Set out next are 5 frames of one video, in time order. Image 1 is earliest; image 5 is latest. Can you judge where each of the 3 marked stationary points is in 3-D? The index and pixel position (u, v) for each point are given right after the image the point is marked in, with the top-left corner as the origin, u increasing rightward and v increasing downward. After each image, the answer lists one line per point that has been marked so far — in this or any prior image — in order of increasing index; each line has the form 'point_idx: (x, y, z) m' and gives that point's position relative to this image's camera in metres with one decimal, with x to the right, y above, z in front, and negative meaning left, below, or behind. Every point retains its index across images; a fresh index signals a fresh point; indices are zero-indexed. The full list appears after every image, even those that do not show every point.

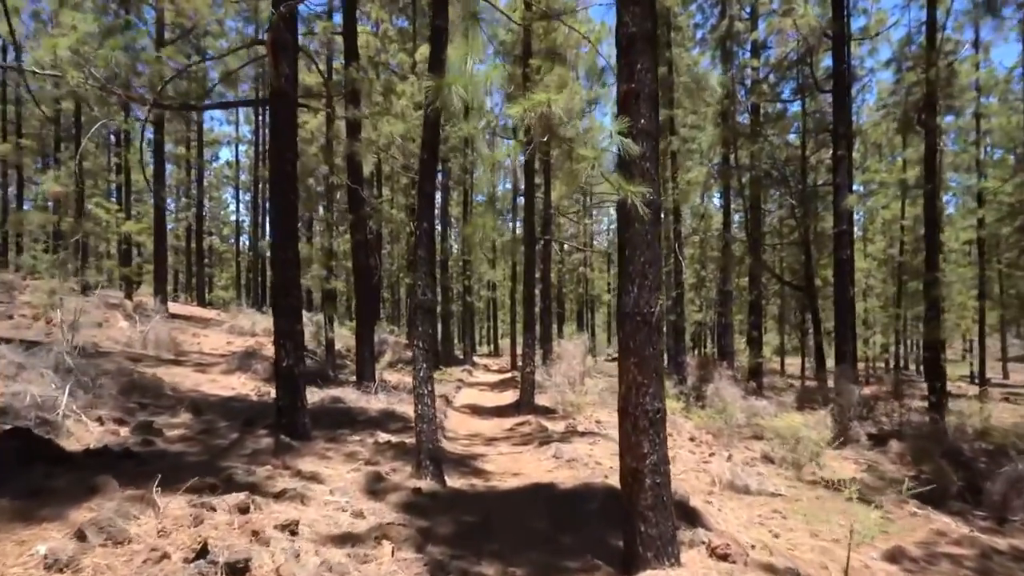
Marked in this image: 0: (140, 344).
0: (-6.2, -0.9, +11.5) m
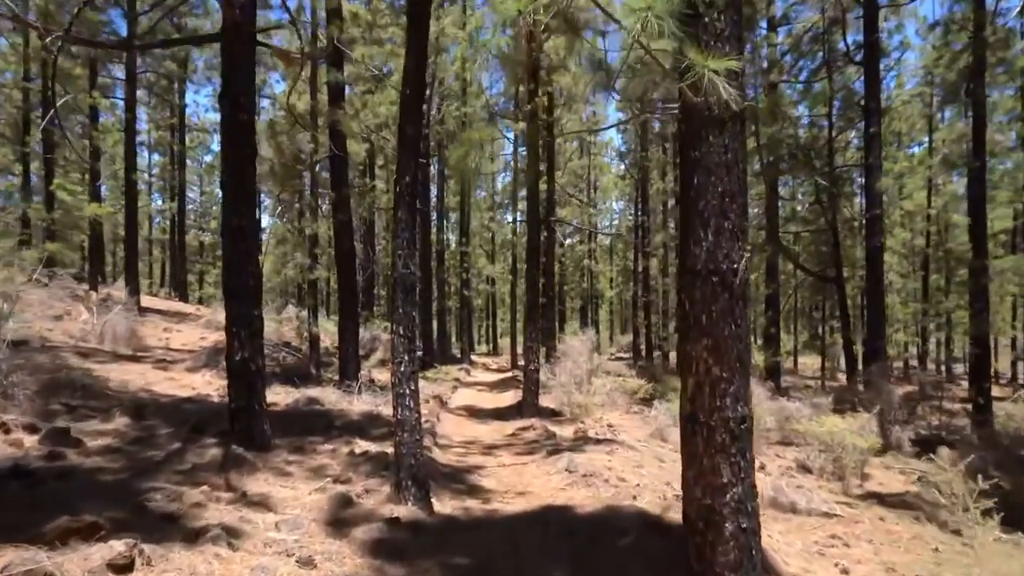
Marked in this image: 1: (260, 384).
0: (-6.2, -0.7, +10.3) m
1: (-2.1, -0.8, +5.7) m
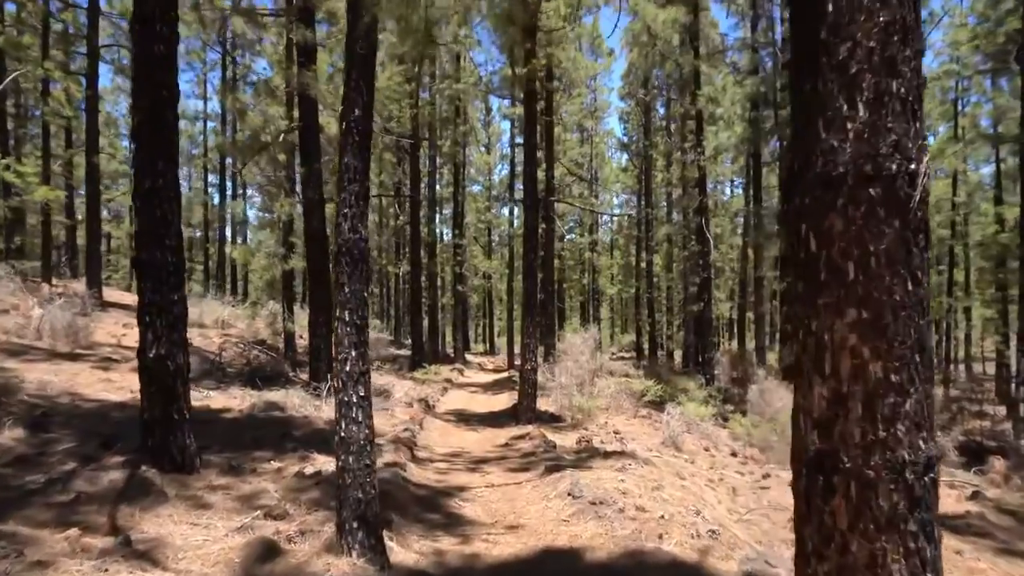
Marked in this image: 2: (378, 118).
0: (-6.2, -0.6, +9.1) m
1: (-2.1, -0.6, +4.5) m
2: (-2.8, +3.6, +14.7) m
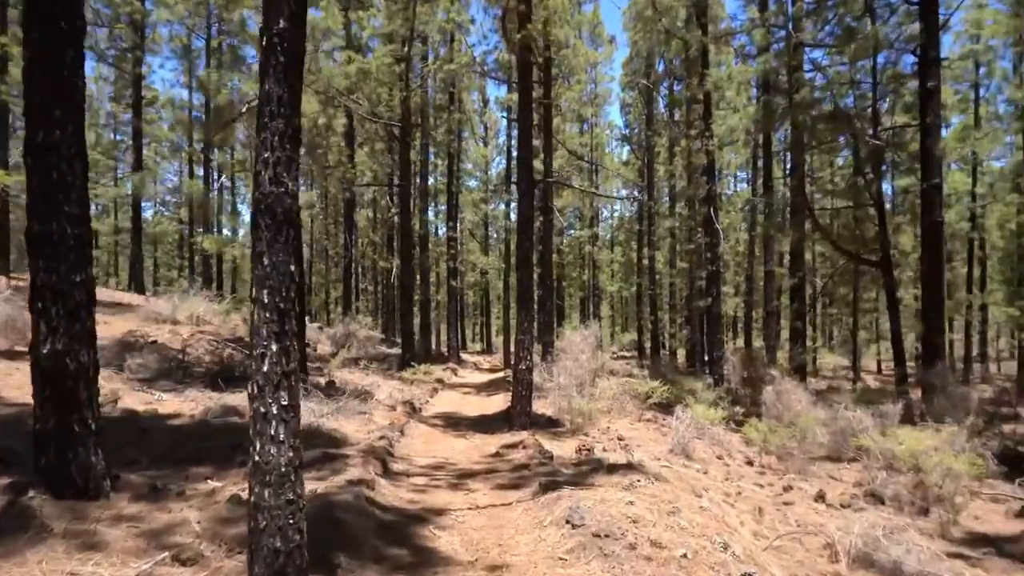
0: (-6.3, -0.5, +8.2) m
1: (-2.2, -0.5, +3.6) m
2: (-2.9, +3.7, +13.8) m
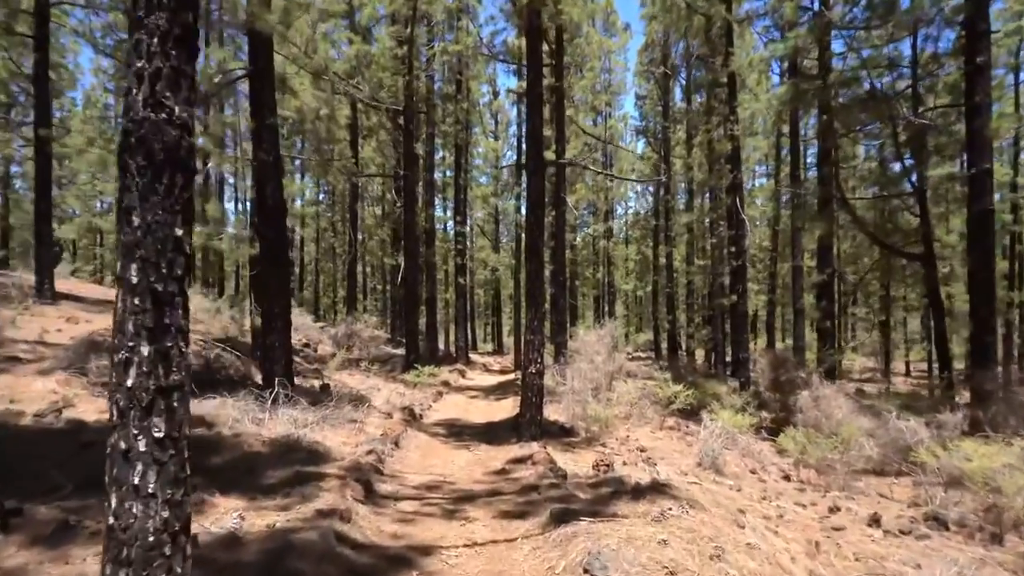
0: (-6.2, -0.4, +7.4) m
1: (-2.2, -0.5, +2.8) m
2: (-2.7, +3.7, +13.0) m
